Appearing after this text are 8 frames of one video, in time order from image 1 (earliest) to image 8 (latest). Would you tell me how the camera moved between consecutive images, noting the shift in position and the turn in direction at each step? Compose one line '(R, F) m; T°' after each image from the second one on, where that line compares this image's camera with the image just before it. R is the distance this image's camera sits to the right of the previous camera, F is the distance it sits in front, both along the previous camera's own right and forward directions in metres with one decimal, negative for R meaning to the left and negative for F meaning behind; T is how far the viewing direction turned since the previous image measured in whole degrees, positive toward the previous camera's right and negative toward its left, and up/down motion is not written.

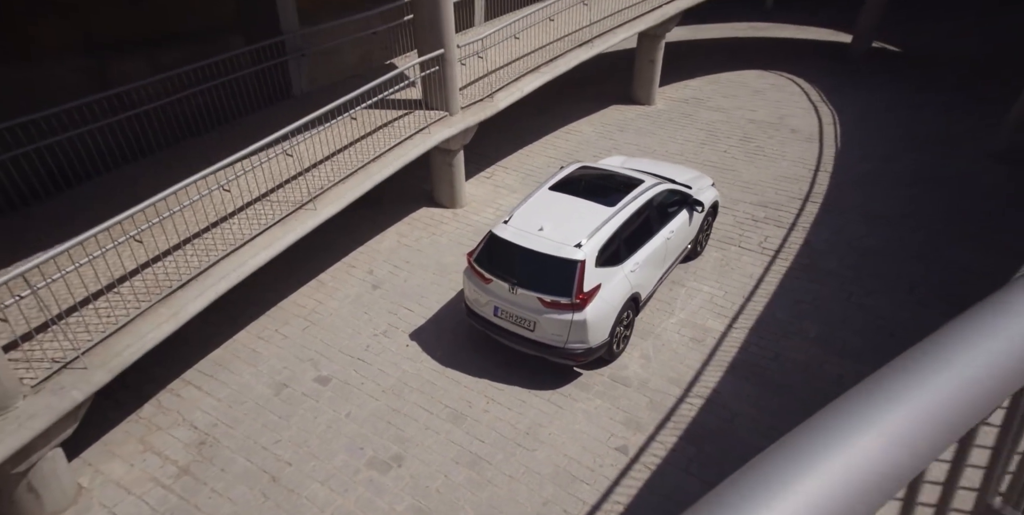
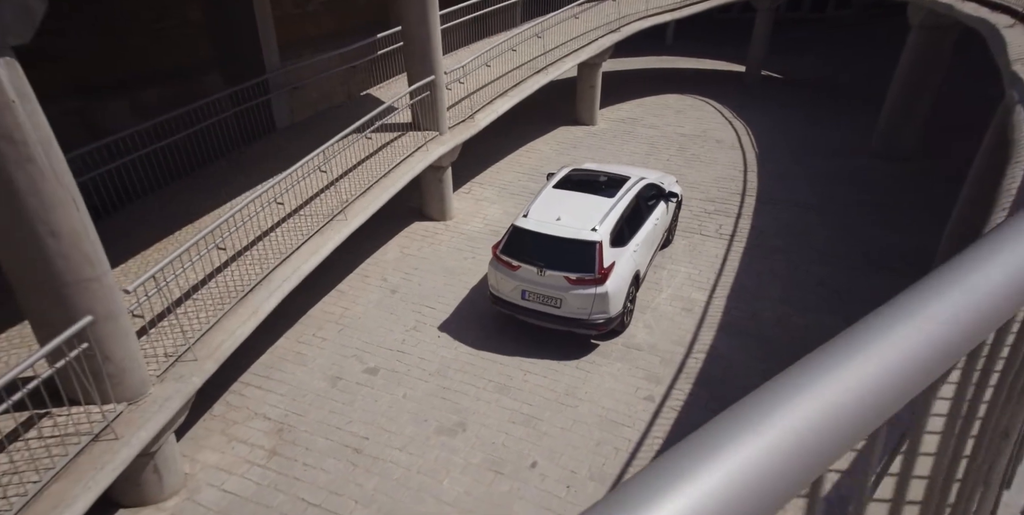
(-1.4, -0.9) m; +8°
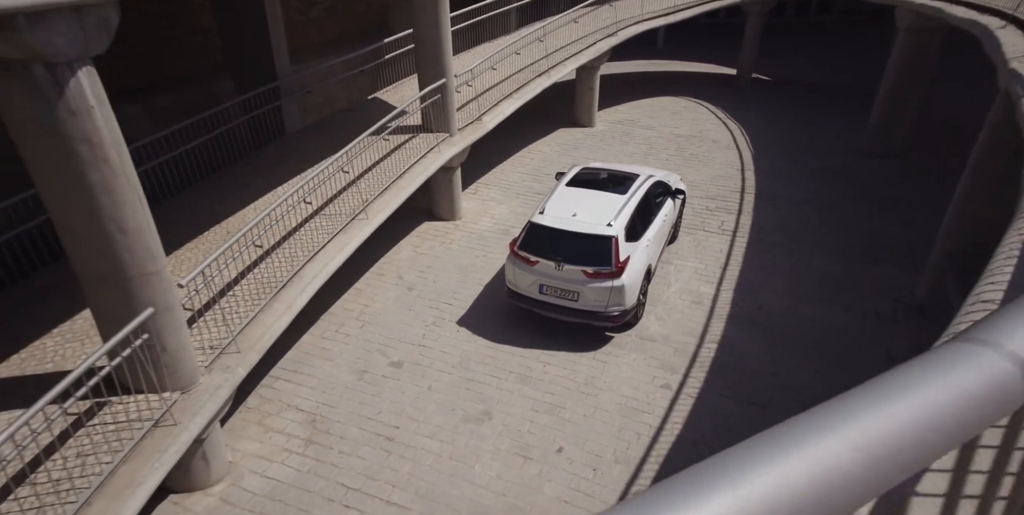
(-0.4, -0.3) m; +1°
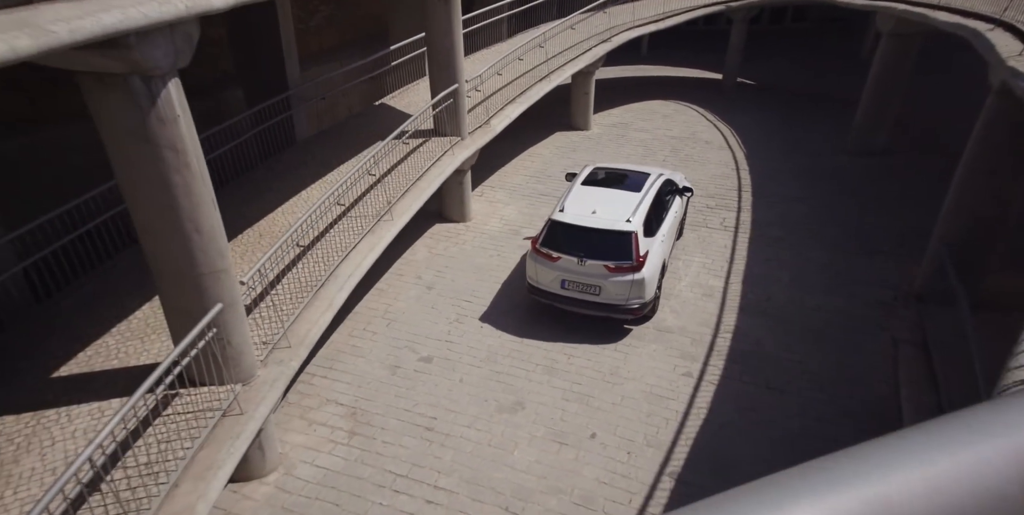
(-0.6, -0.3) m; +2°
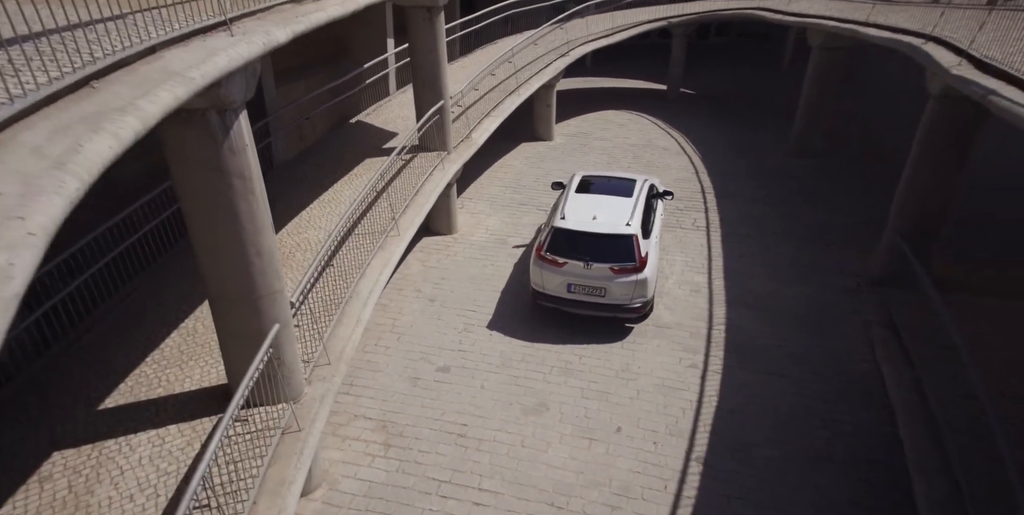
(-1.0, -0.3) m; +5°
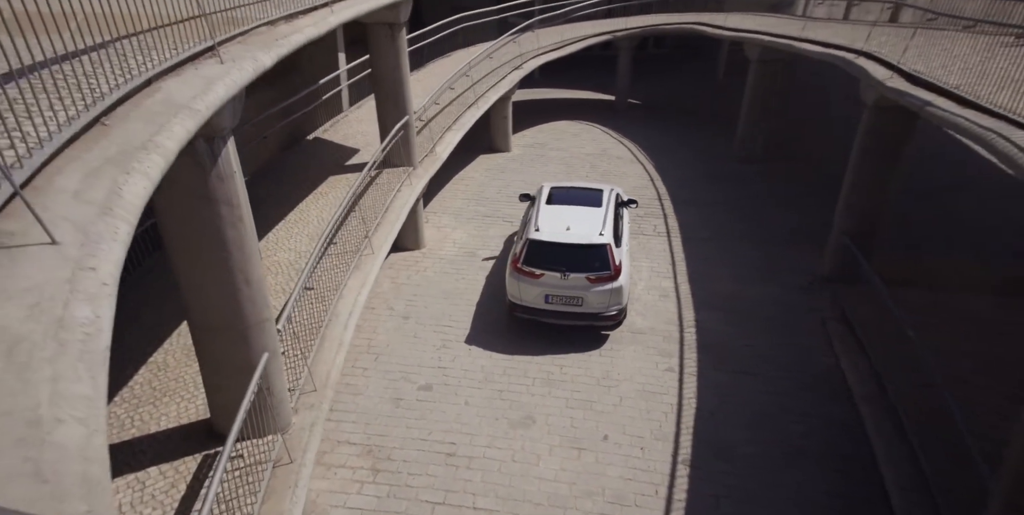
(-0.4, 0.0) m; +5°
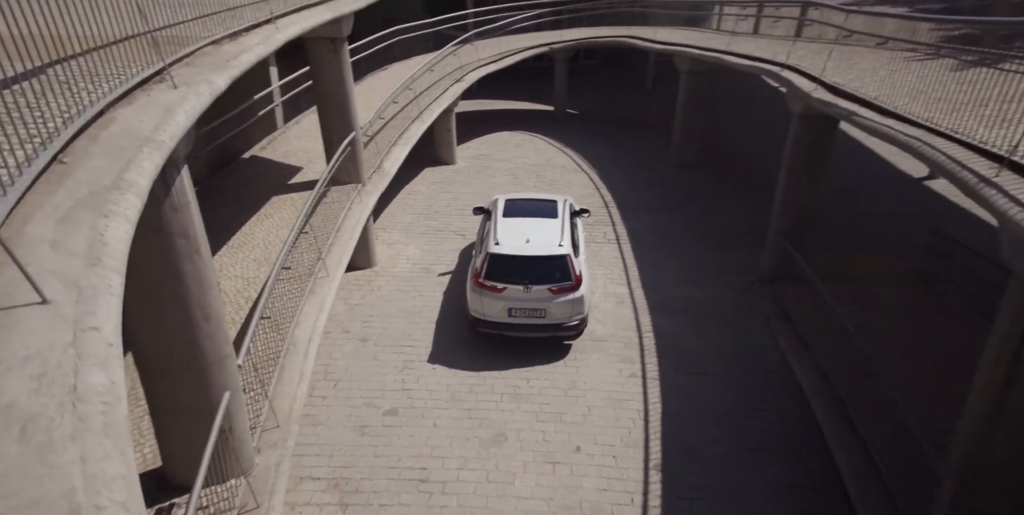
(-0.3, +0.1) m; +5°
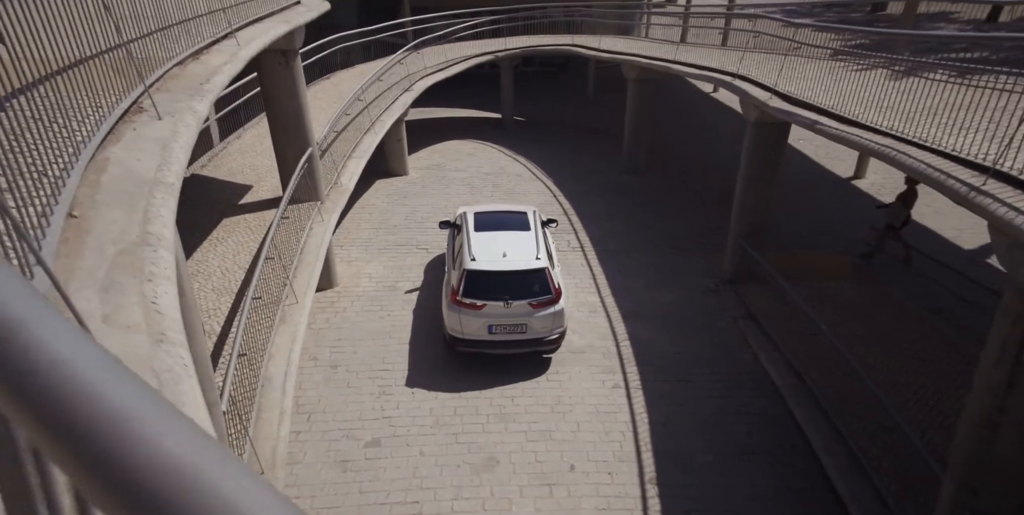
(-0.5, +0.3) m; +5°
